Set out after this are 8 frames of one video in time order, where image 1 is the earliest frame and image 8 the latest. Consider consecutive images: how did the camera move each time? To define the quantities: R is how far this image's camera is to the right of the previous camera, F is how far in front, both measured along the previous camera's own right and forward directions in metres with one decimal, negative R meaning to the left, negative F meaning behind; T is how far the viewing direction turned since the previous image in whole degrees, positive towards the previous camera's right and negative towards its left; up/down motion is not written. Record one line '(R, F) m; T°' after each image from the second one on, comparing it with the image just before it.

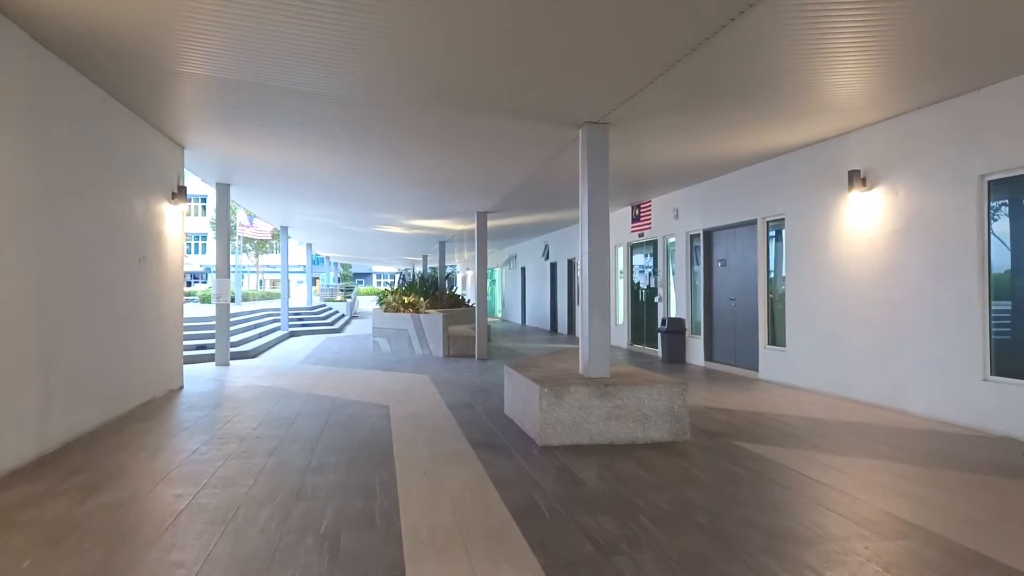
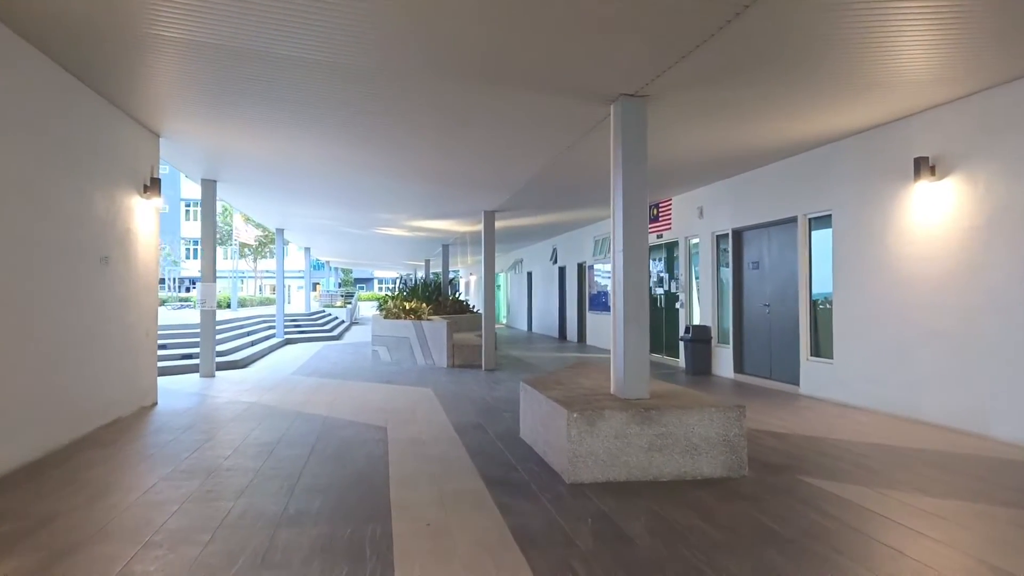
(-0.1, +0.7) m; 0°
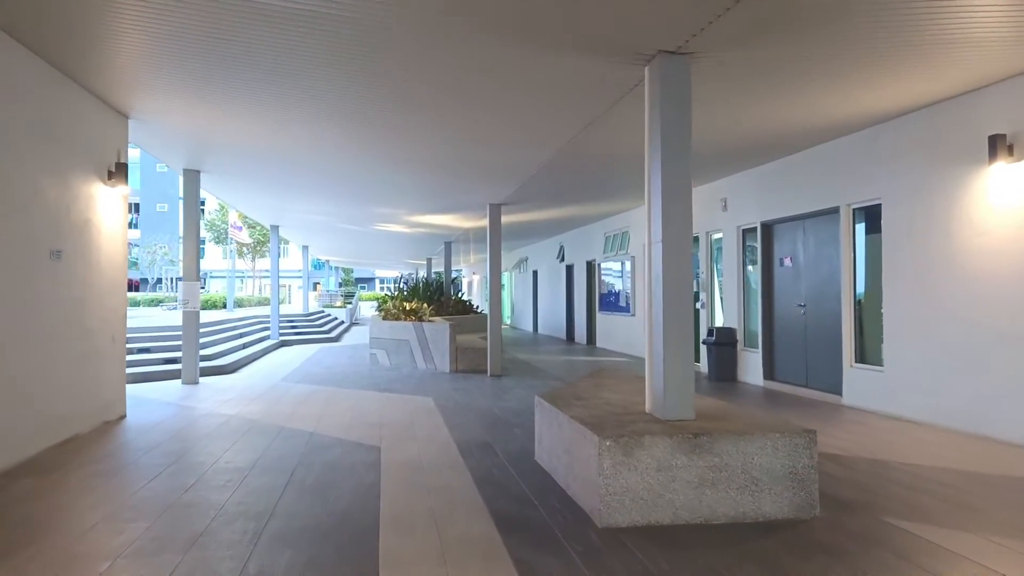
(-0.1, +0.7) m; 0°
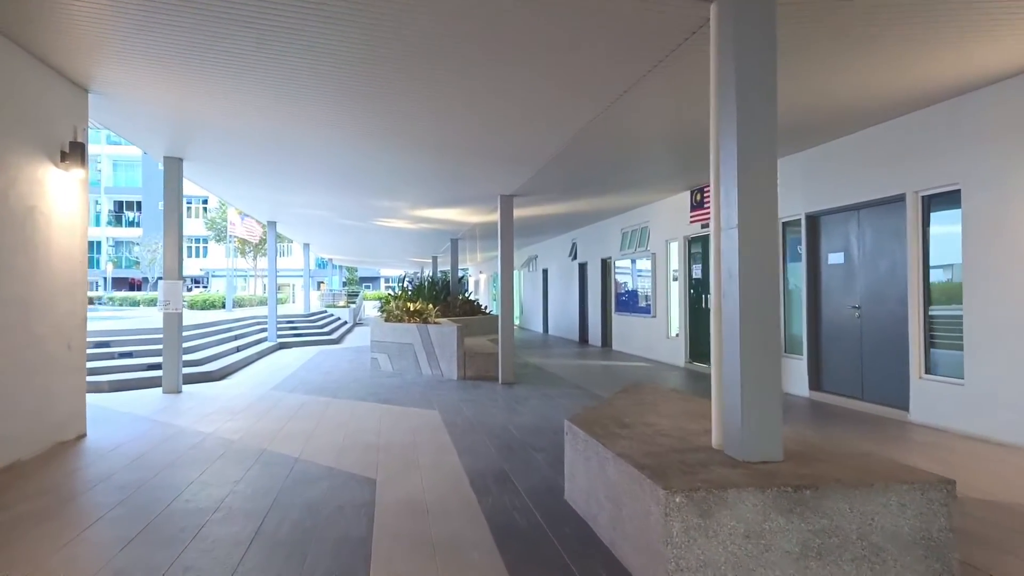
(-0.1, +0.8) m; 0°
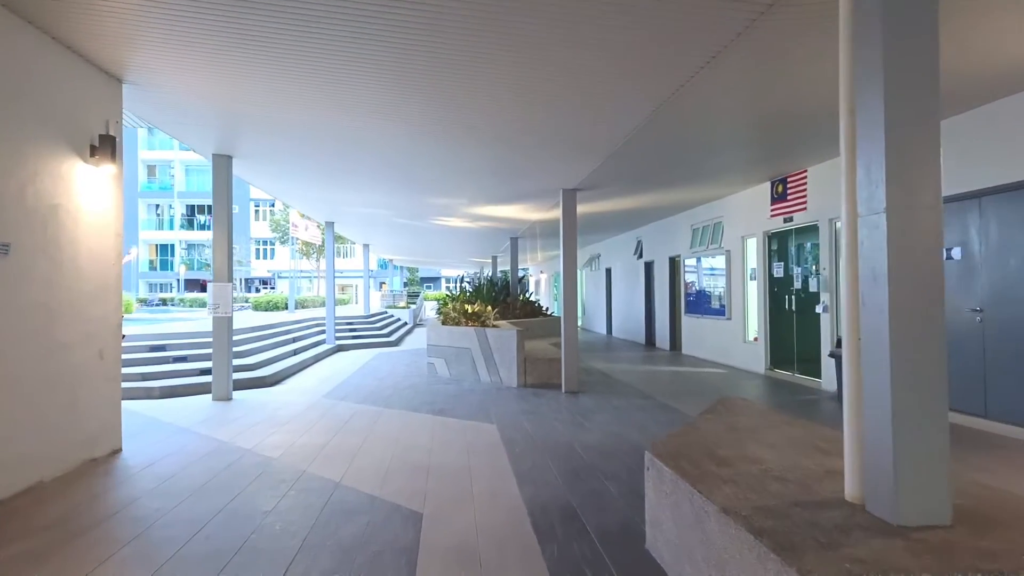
(0.0, +0.5) m; -5°
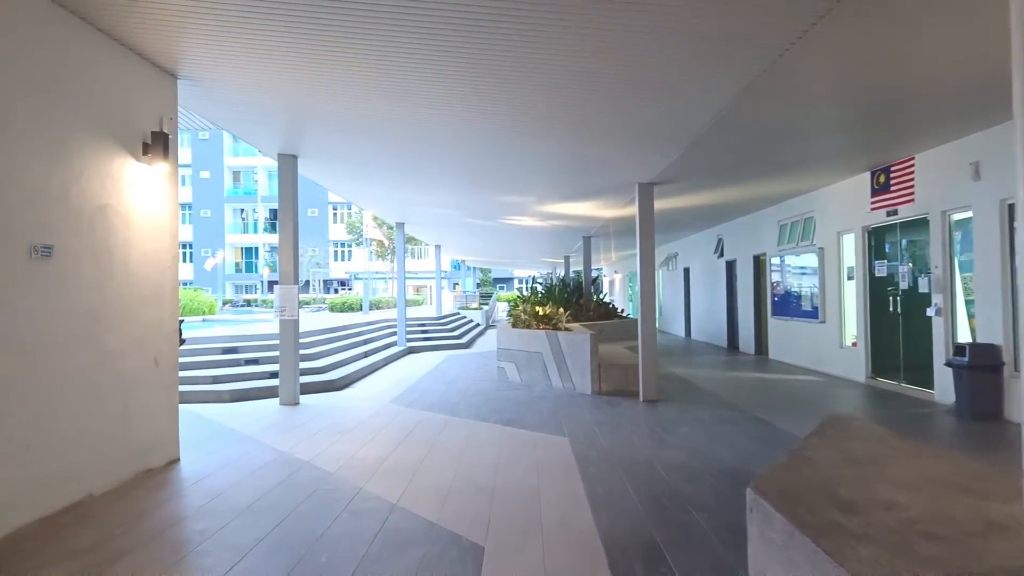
(0.0, +0.4) m; -6°
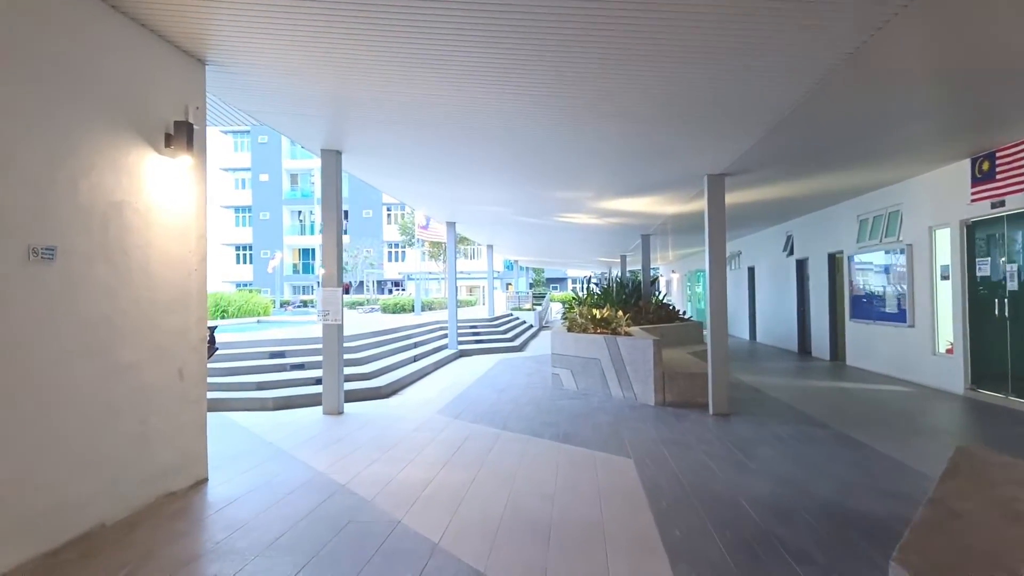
(0.0, +0.5) m; -4°
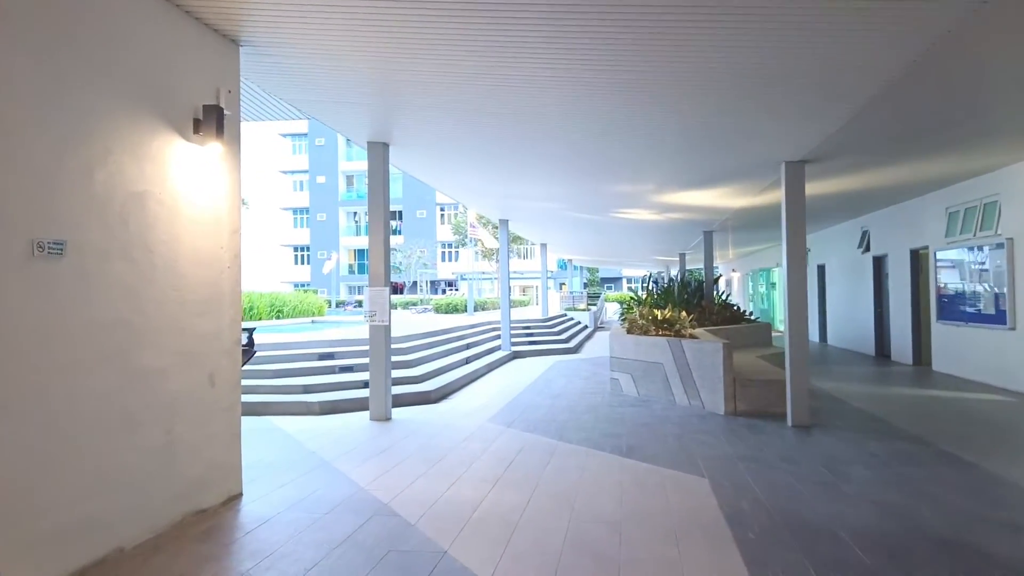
(0.0, +0.4) m; -4°
